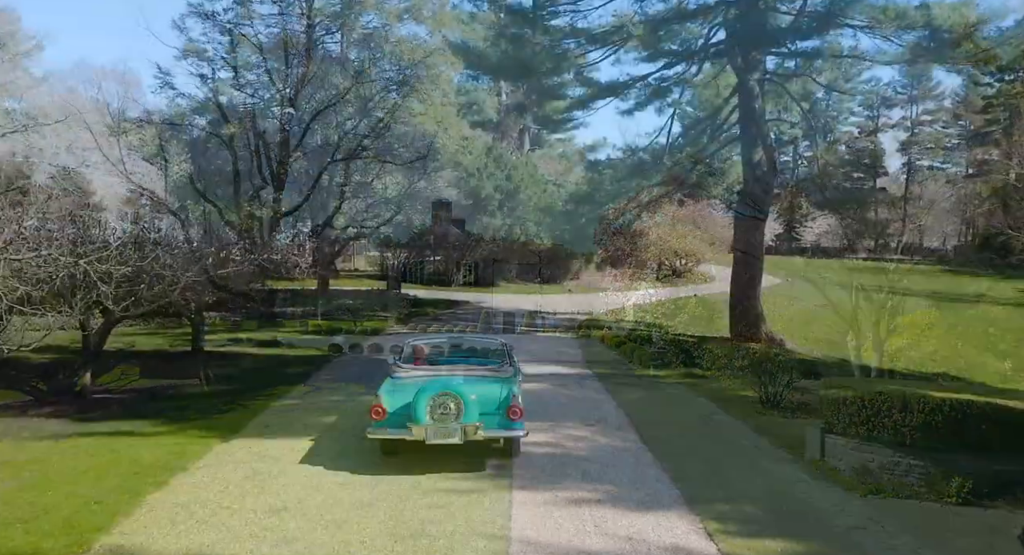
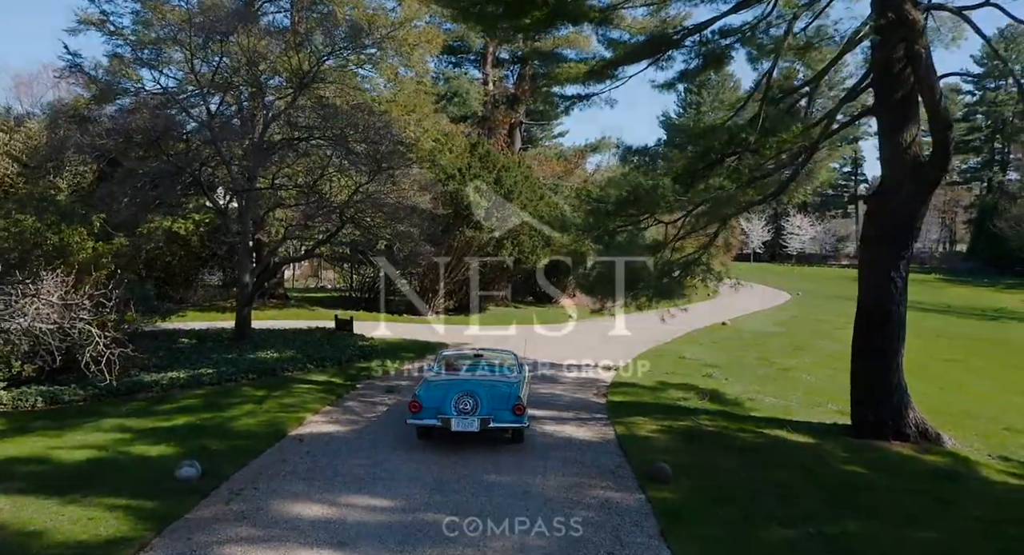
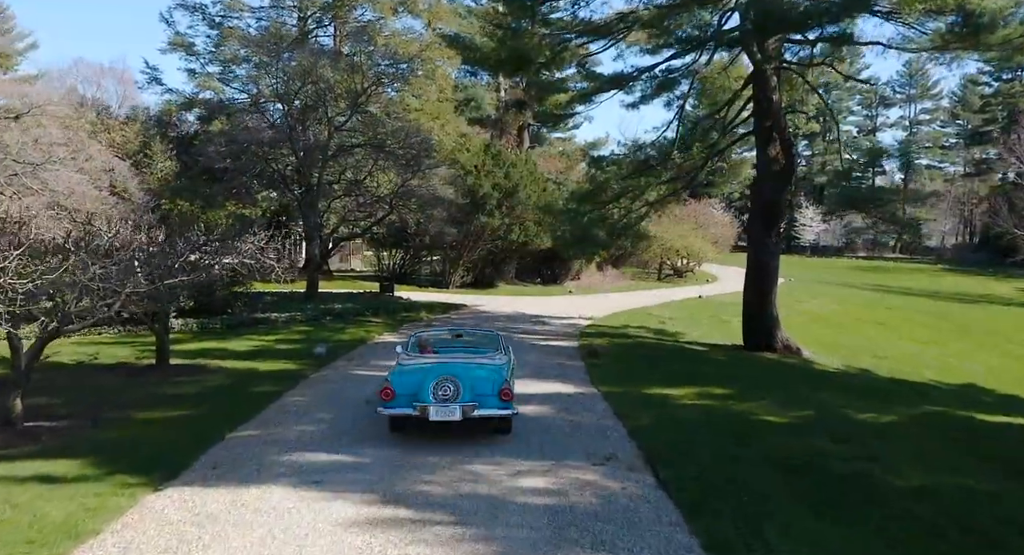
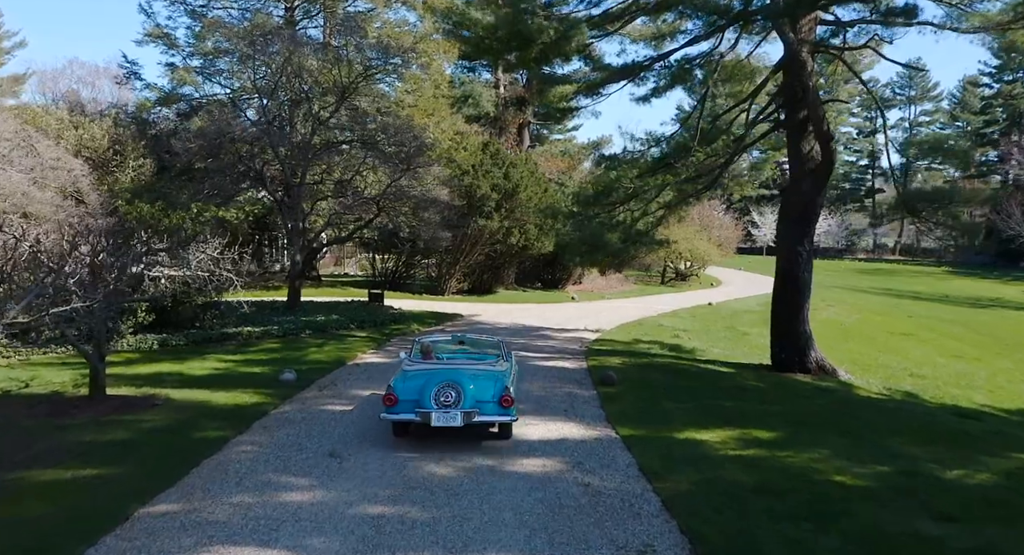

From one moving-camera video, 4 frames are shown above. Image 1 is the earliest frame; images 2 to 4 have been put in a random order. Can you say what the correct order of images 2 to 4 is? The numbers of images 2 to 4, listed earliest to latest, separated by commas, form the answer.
3, 4, 2
